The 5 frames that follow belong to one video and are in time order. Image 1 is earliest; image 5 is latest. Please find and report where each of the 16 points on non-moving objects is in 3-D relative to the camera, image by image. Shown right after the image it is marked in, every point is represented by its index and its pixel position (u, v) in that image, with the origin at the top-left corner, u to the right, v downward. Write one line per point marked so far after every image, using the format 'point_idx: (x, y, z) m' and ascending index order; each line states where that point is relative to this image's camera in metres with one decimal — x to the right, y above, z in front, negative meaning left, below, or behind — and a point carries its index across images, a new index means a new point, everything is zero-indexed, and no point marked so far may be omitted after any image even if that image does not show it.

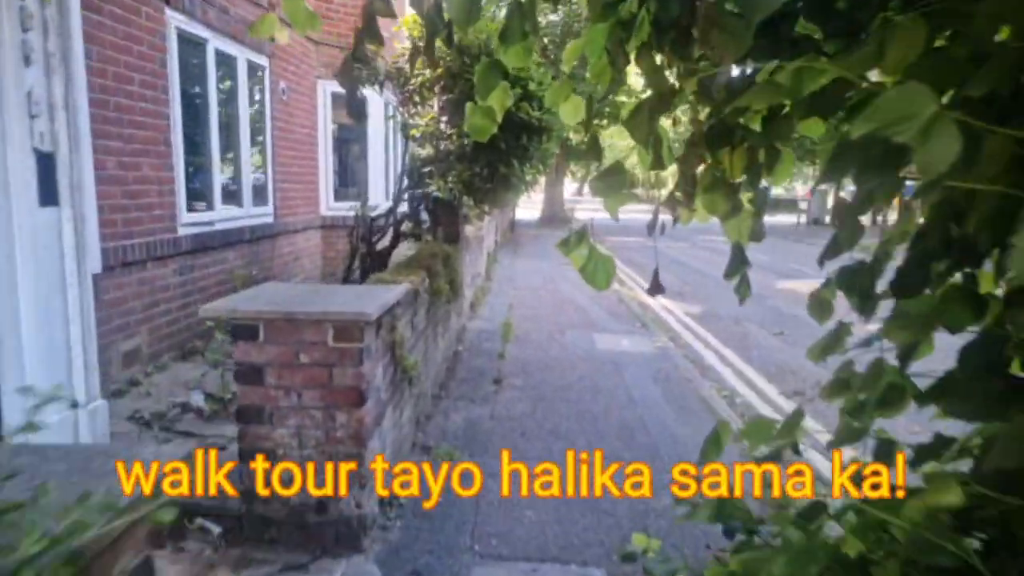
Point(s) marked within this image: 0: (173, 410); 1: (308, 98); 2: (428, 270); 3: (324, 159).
0: (-2.6, -0.9, +4.7) m
1: (-3.1, +2.9, +9.2) m
2: (-0.8, +0.2, +5.5) m
3: (-3.0, +2.1, +9.9) m
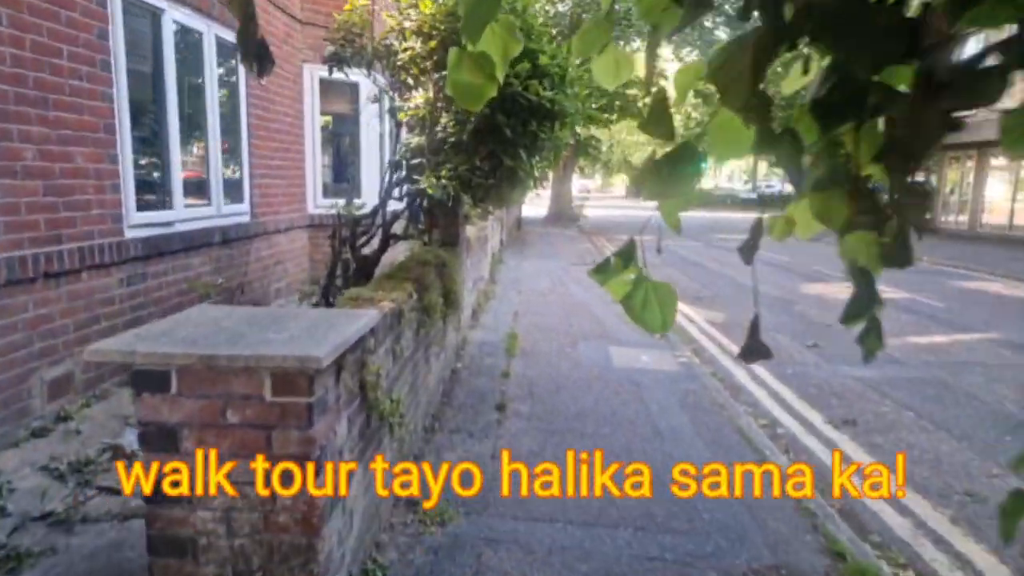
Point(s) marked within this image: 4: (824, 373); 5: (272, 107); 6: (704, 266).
0: (-2.6, -1.1, +3.8) m
1: (-3.0, +2.8, +8.3) m
2: (-0.7, +0.1, +4.6) m
3: (-3.0, +2.0, +9.0) m
4: (+3.9, -1.1, +7.6) m
5: (-3.0, +2.3, +7.7) m
6: (+5.4, +0.6, +17.0) m
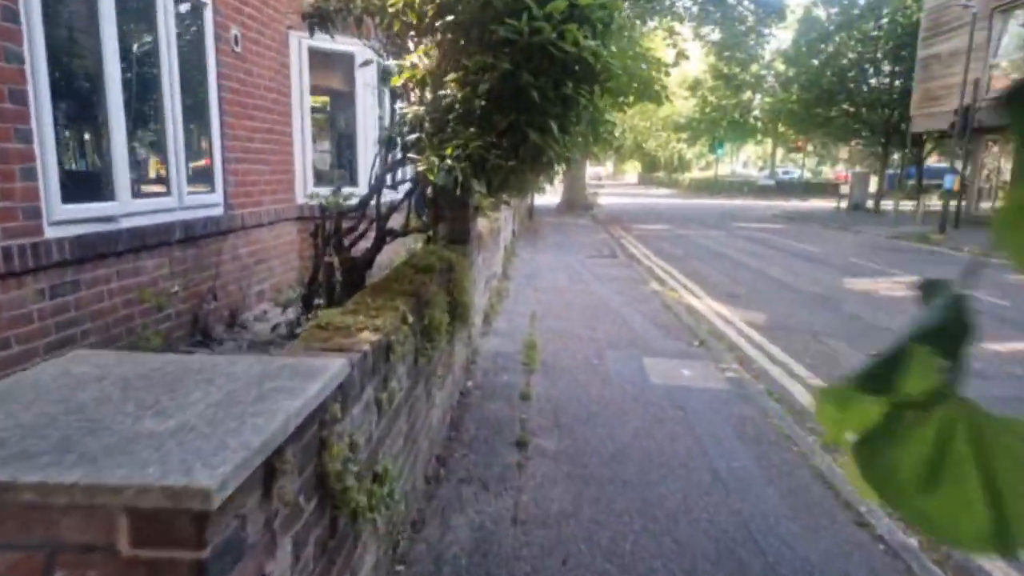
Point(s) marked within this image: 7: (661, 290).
0: (-2.4, -1.2, +2.8) m
1: (-2.8, +2.8, +7.2) m
2: (-0.5, 0.0, +3.5) m
3: (-2.7, +2.0, +7.9) m
4: (+4.1, -1.1, +6.4) m
5: (-2.8, +2.3, +6.6) m
6: (+5.7, +0.8, +15.8) m
7: (+2.8, 0.0, +11.5) m
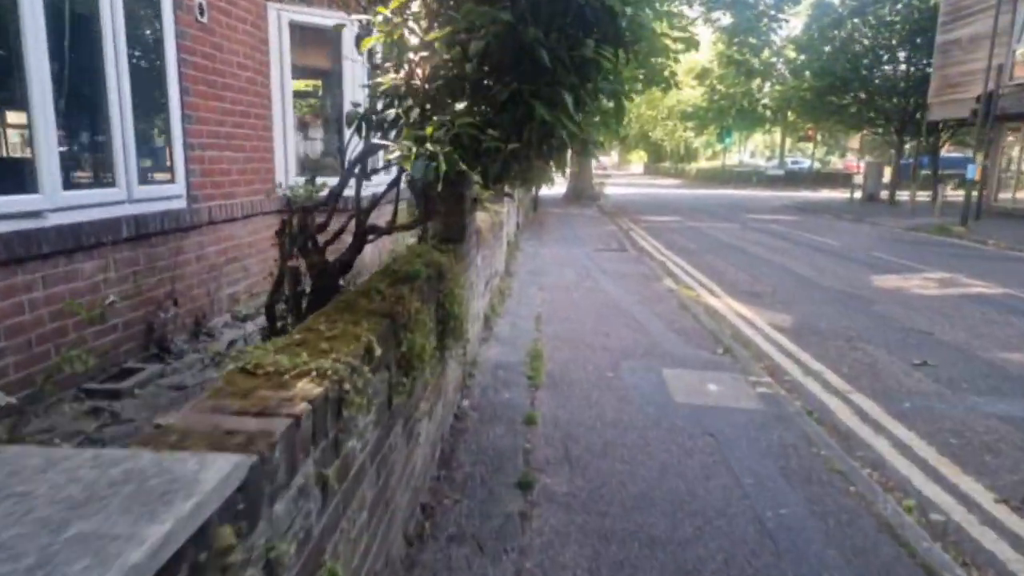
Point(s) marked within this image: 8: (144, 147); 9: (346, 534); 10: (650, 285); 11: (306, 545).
0: (-2.4, -1.3, +2.1) m
1: (-2.8, +2.8, +6.4) m
2: (-0.5, -0.1, +2.8) m
3: (-2.7, +2.0, +7.1) m
4: (+4.1, -1.1, +5.6) m
5: (-2.8, +2.3, +5.9) m
6: (+5.8, +0.9, +15.0) m
7: (+2.9, 0.0, +10.7) m
8: (-3.0, +1.1, +4.9) m
9: (-0.6, -0.8, +2.1) m
10: (+2.4, 0.0, +10.7) m
11: (-0.6, -0.7, +1.7) m
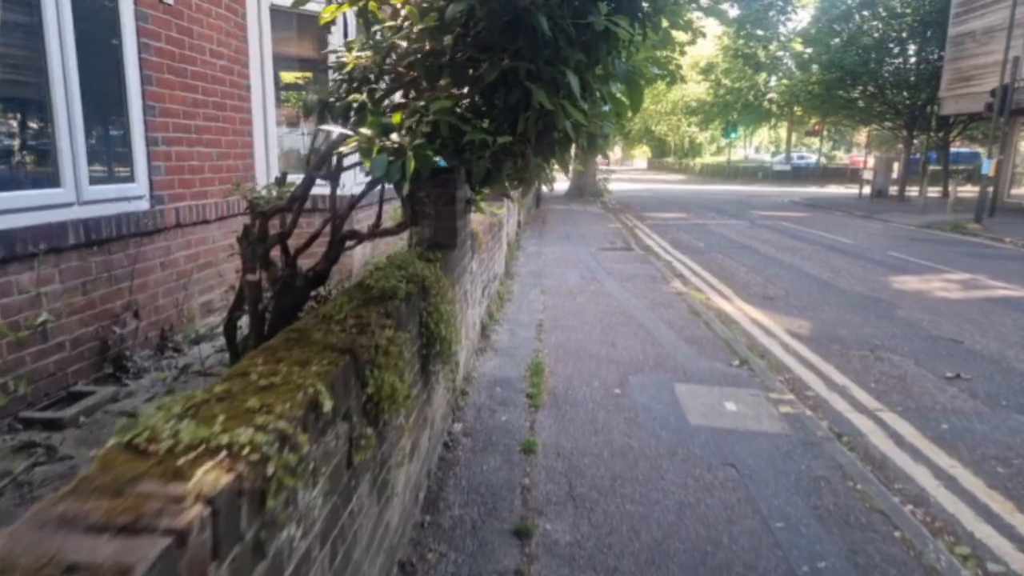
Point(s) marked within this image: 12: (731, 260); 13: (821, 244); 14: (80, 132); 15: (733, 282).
0: (-2.5, -1.4, +1.6) m
1: (-2.8, +2.7, +5.9) m
2: (-0.6, -0.2, +2.2) m
3: (-2.7, +1.9, +6.6) m
4: (+4.1, -1.2, +5.1) m
5: (-2.8, +2.2, +5.3) m
6: (+5.9, +0.8, +14.4) m
7: (+2.9, 0.0, +10.1) m
8: (-3.0, +1.1, +4.4) m
9: (-0.6, -0.9, +1.6) m
10: (+2.4, 0.0, +10.2) m
11: (-0.6, -0.8, +1.2) m
12: (+4.9, +0.6, +13.6) m
13: (+8.1, +1.1, +15.9) m
14: (-3.0, +1.1, +4.2) m
15: (+4.1, +0.1, +11.2) m
